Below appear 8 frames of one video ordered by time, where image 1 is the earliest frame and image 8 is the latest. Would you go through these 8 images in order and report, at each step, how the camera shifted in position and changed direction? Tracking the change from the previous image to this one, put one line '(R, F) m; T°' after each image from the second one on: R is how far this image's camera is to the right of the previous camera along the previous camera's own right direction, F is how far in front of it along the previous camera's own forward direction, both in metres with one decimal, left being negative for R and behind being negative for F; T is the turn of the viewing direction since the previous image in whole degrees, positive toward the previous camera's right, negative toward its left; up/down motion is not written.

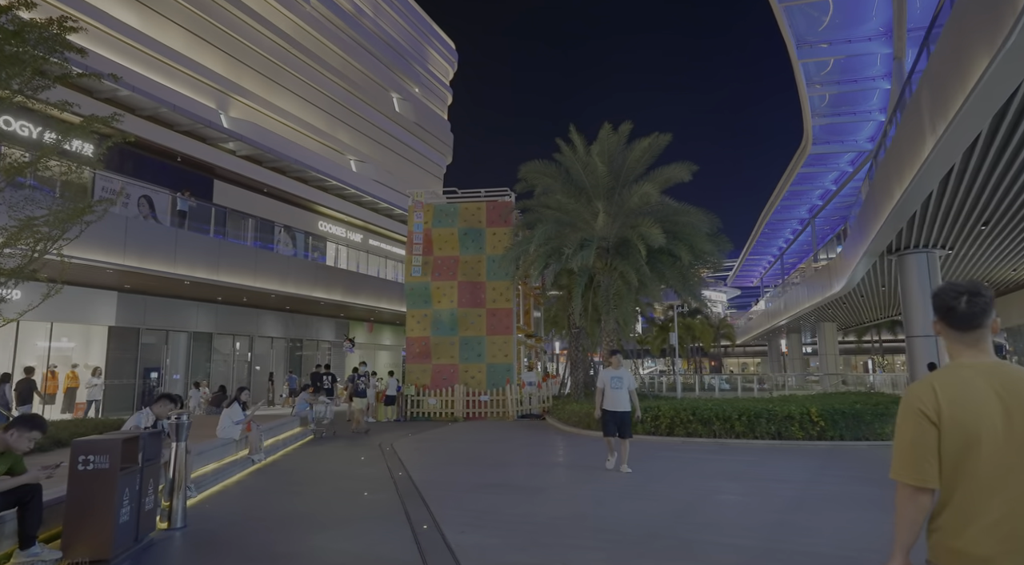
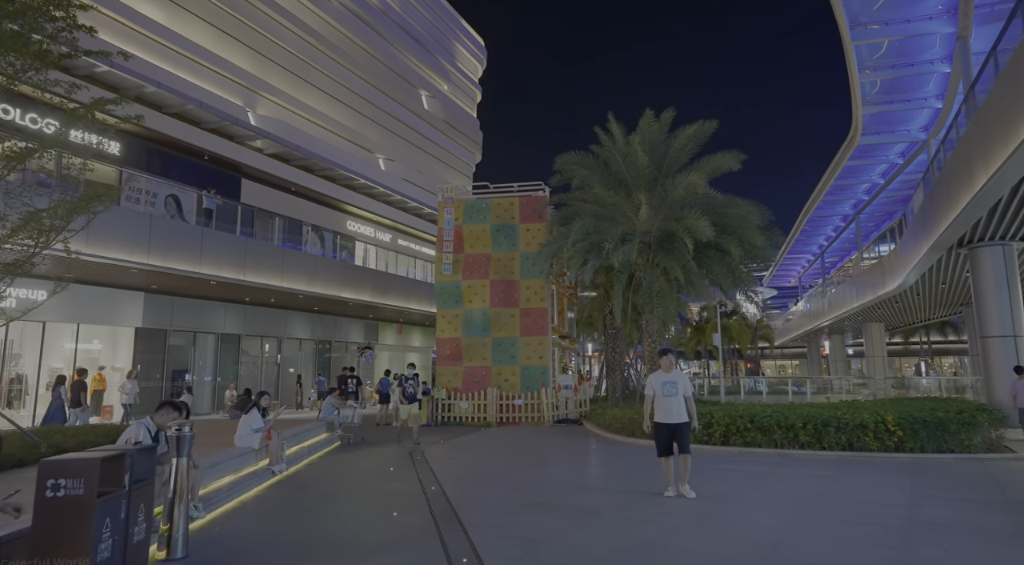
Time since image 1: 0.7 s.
(-0.2, +0.9) m; -3°
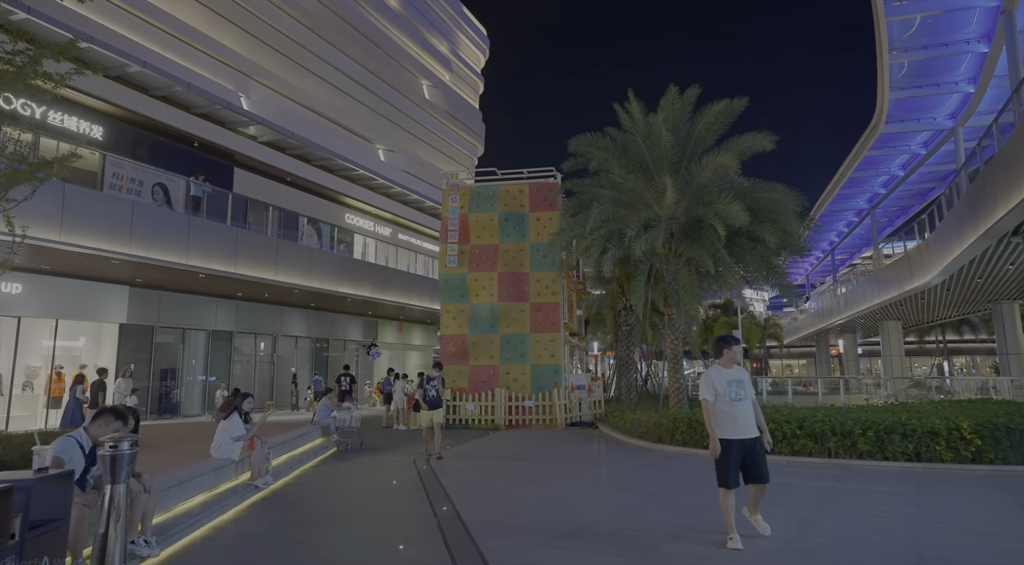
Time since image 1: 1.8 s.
(-0.3, +1.3) m; 0°
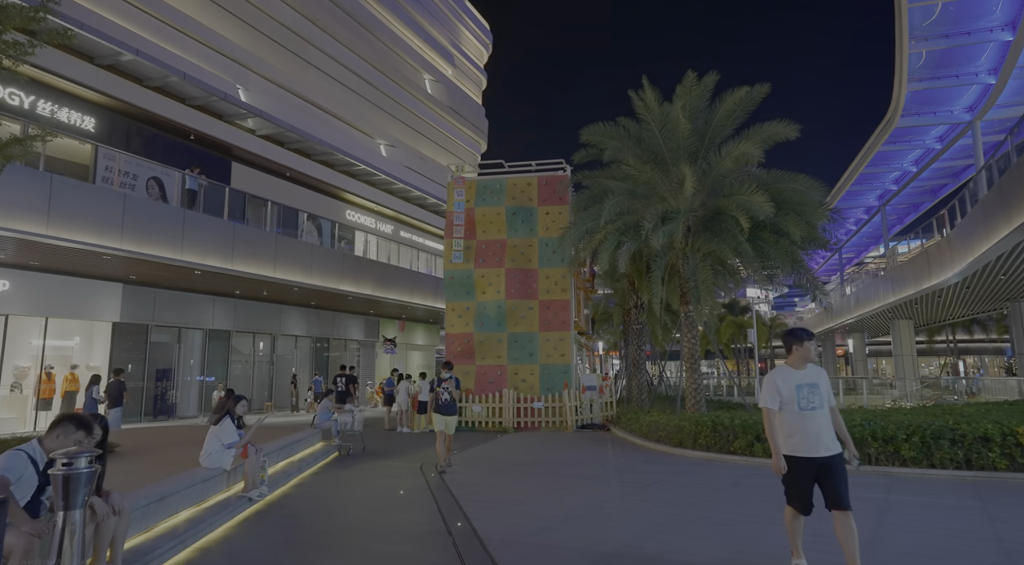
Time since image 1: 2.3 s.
(-0.2, +0.7) m; 0°
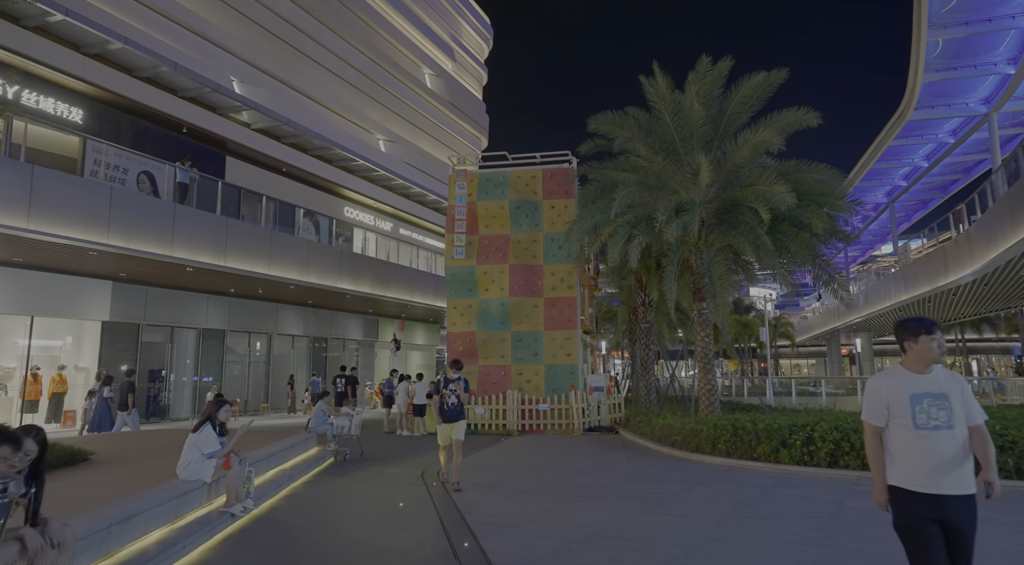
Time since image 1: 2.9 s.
(-0.1, +0.7) m; 0°
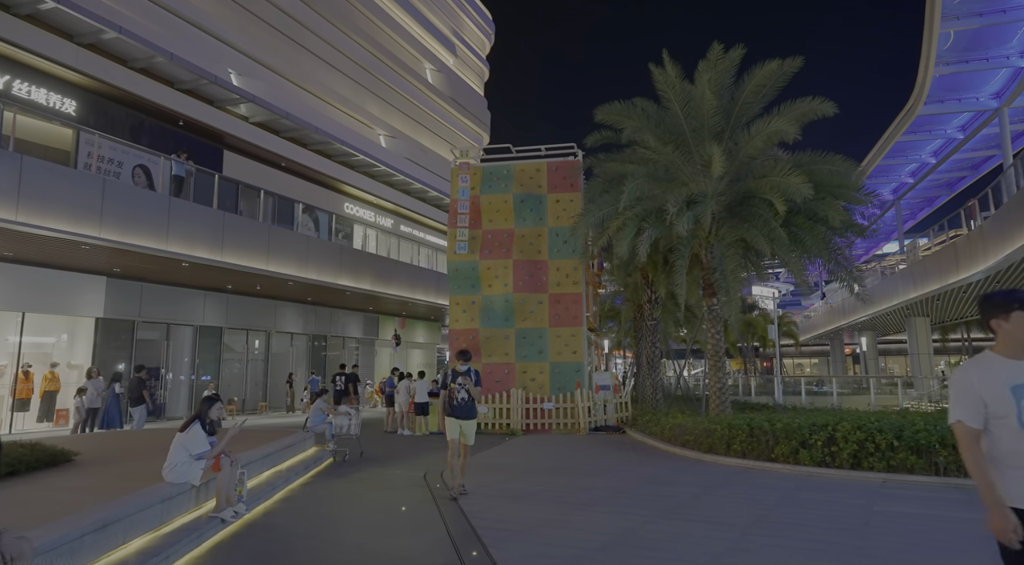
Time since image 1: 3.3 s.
(-0.1, +0.4) m; 0°
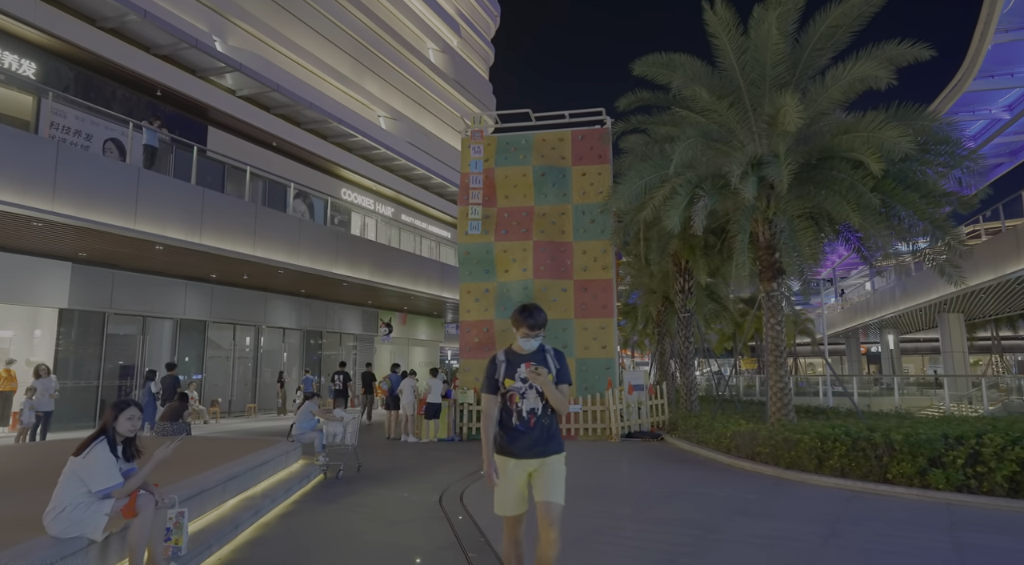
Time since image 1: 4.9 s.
(-0.5, +2.0) m; 0°
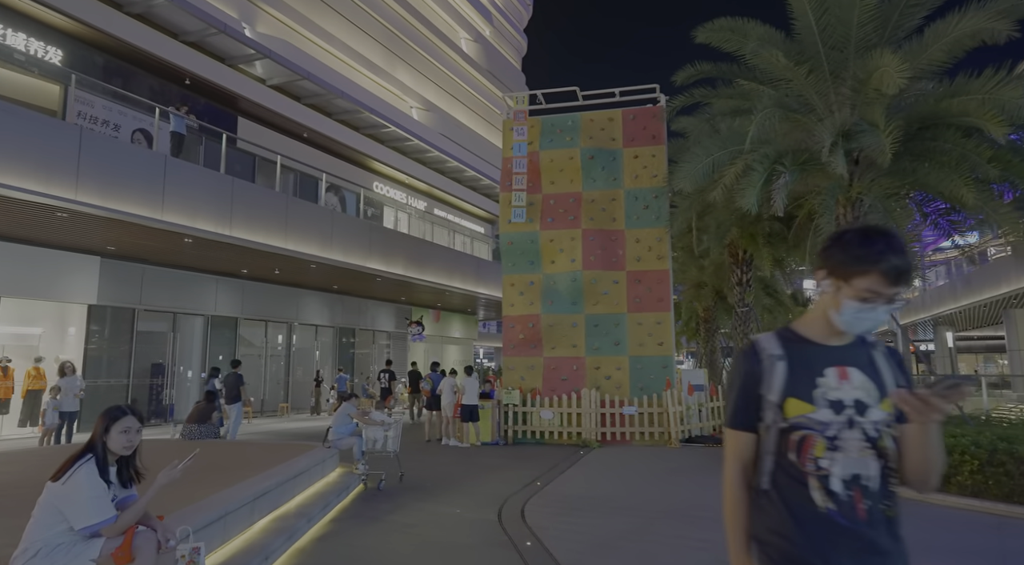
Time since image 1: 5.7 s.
(-0.4, +1.0) m; -3°
